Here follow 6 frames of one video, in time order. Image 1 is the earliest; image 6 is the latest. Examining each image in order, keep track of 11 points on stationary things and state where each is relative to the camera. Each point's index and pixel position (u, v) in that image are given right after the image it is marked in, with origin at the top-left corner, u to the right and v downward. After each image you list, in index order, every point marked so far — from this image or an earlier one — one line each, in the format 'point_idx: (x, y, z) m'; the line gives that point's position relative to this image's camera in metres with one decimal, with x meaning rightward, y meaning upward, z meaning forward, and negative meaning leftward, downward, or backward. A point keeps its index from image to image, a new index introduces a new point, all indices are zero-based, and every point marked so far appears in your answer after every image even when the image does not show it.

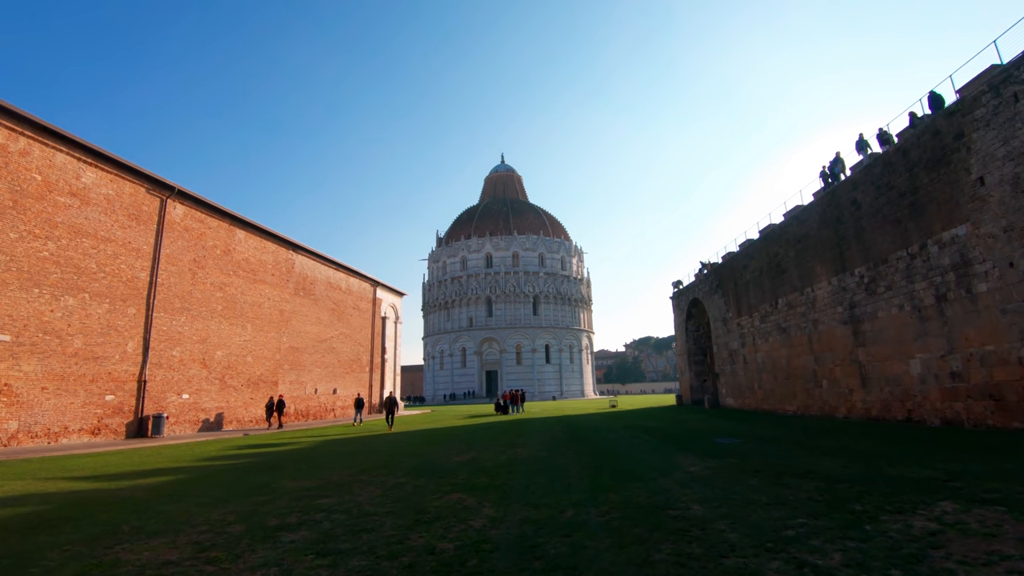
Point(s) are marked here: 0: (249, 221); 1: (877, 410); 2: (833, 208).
0: (-9.5, +2.5, +18.9) m
1: (+10.6, -3.5, +15.2) m
2: (+10.4, +2.6, +16.8) m
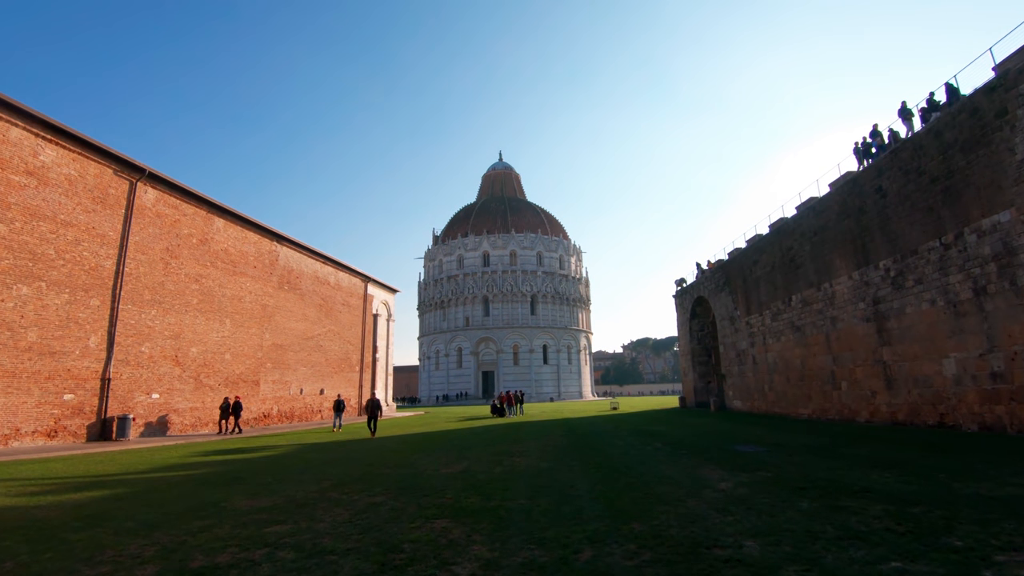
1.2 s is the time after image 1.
0: (-9.6, +2.7, +17.7) m
1: (+10.6, -3.4, +14.0) m
2: (+10.3, +2.7, +15.7) m
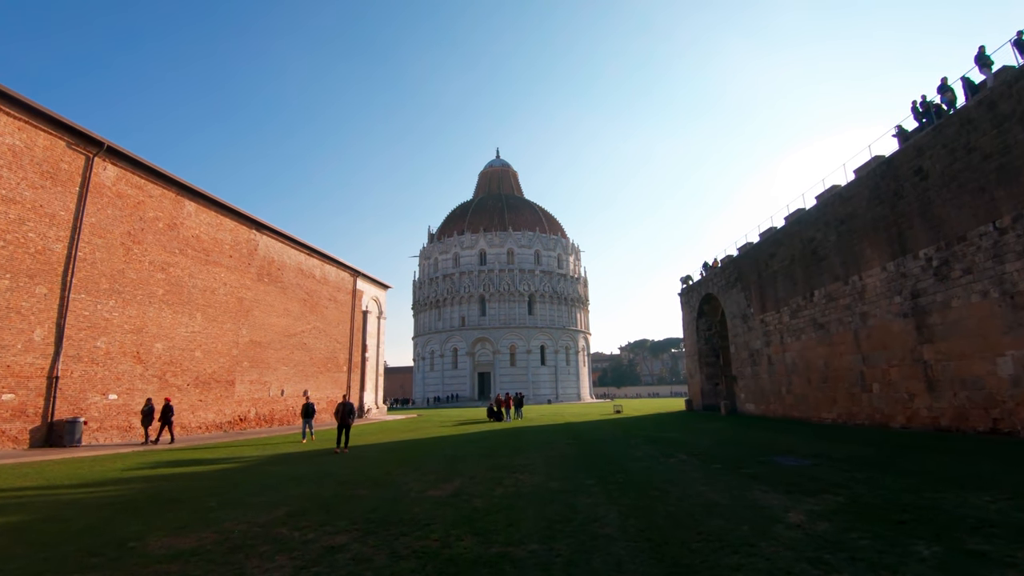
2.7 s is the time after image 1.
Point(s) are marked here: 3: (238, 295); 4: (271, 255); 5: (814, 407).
0: (-9.6, +3.0, +16.1) m
1: (+10.6, -3.2, +12.6) m
2: (+10.3, +2.9, +14.3) m
3: (-9.2, -0.2, +17.6) m
4: (-9.0, +1.2, +19.4) m
5: (+10.2, -4.0, +17.5) m
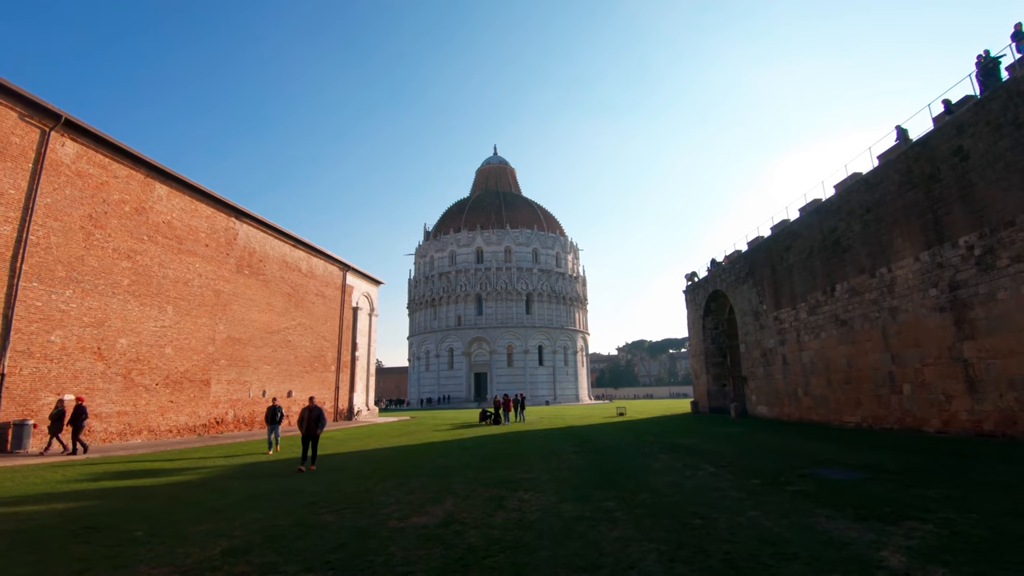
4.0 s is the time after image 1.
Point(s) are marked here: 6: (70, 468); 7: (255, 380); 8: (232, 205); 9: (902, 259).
0: (-9.6, +3.3, +14.8) m
1: (+10.6, -3.0, +11.4) m
2: (+10.4, +3.1, +13.1) m
3: (-9.3, 0.0, +16.3) m
4: (-9.0, +1.5, +18.1) m
5: (+10.1, -3.8, +16.3) m
6: (-7.6, -3.1, +8.9) m
7: (-8.8, -3.1, +17.8) m
8: (-9.1, +2.7, +17.0) m
9: (+10.3, +0.8, +13.7) m
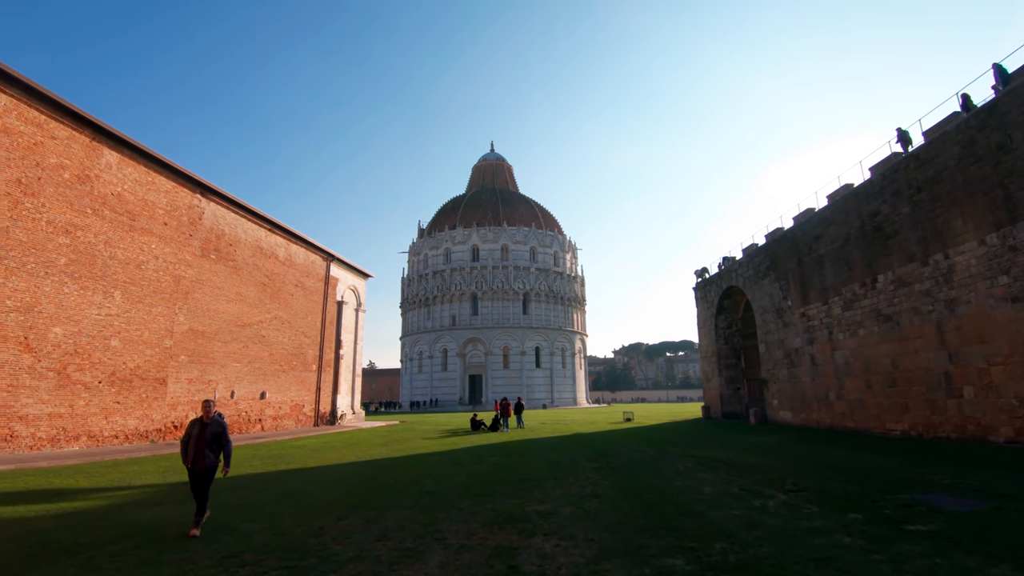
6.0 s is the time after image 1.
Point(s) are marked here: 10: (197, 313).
0: (-9.5, +3.7, +12.8) m
1: (+10.6, -2.7, +9.6) m
2: (+10.4, +3.4, +11.3) m
3: (-9.2, +0.4, +14.3) m
4: (-9.0, +1.8, +16.1) m
5: (+10.1, -3.6, +14.5) m
6: (-7.5, -2.7, +6.9) m
7: (-8.8, -2.8, +15.8) m
8: (-9.1, +3.1, +15.0) m
9: (+10.3, +1.0, +11.9) m
10: (-9.0, -0.7, +15.0) m
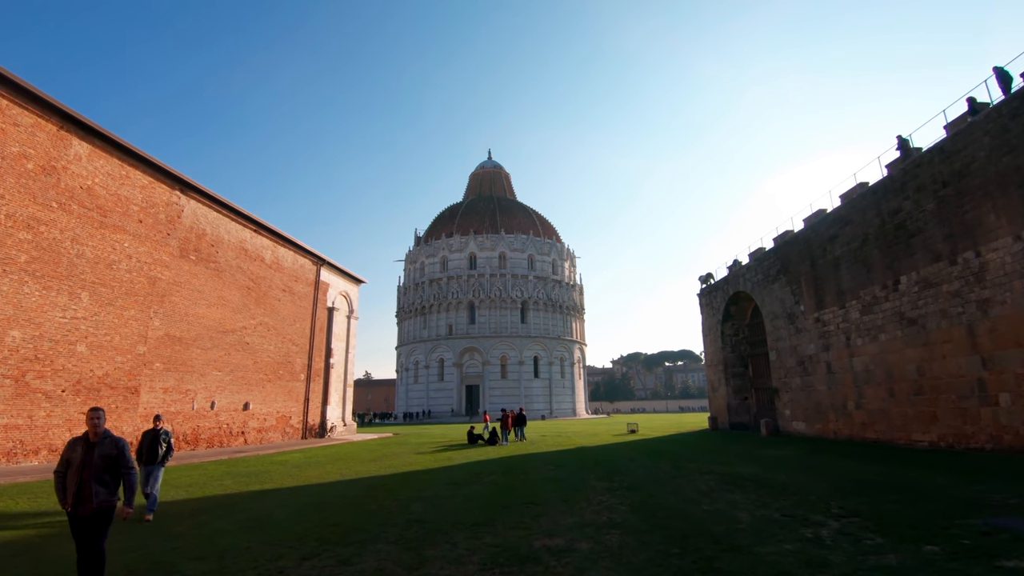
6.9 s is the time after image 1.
0: (-9.5, +3.6, +12.0) m
1: (+10.6, -2.7, +8.7) m
2: (+10.4, +3.4, +10.5) m
3: (-9.2, +0.3, +13.3) m
4: (-9.0, +1.7, +15.2) m
5: (+10.1, -3.6, +13.6) m
6: (-7.5, -2.6, +5.9) m
7: (-8.8, -2.9, +14.8) m
8: (-9.1, +3.0, +14.1) m
9: (+10.3, +1.0, +11.1) m
10: (-9.0, -0.8, +14.0) m
